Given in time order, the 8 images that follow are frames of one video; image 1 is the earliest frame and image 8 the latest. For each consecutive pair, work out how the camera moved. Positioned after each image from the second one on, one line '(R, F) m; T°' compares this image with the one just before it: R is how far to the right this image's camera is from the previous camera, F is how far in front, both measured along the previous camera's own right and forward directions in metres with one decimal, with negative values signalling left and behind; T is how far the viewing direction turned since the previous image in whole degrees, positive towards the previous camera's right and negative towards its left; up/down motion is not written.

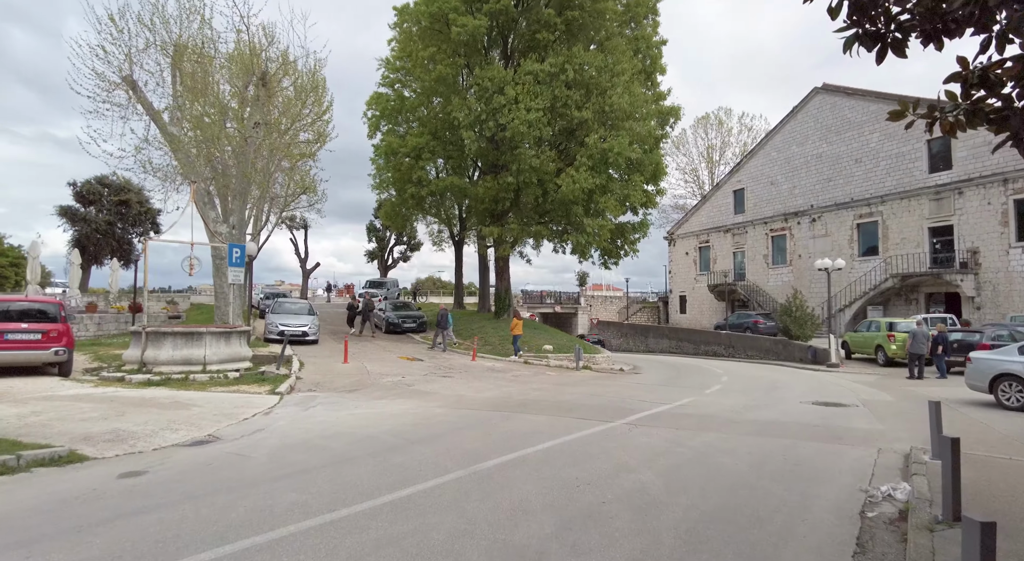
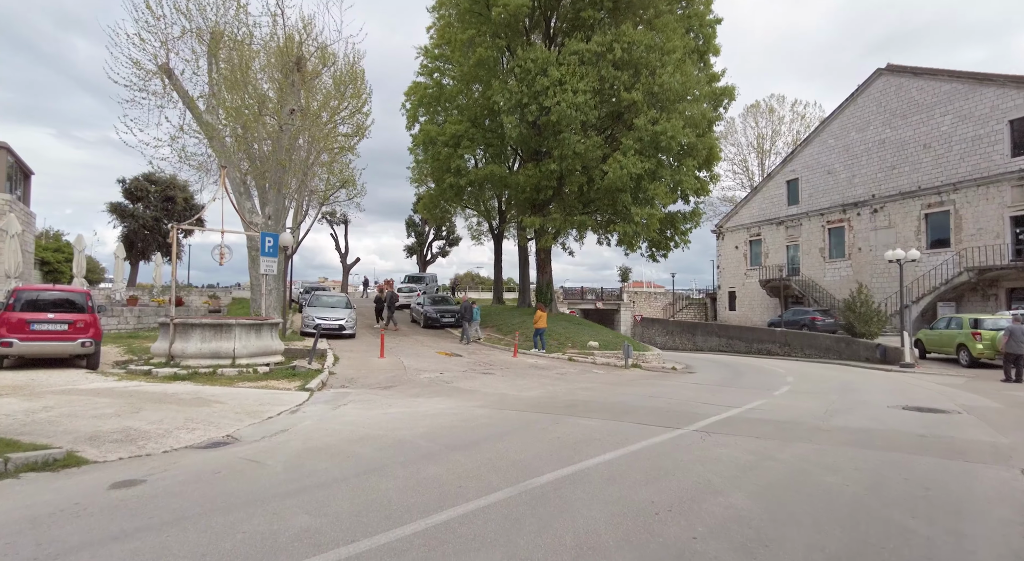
(-0.2, +1.1) m; -4°
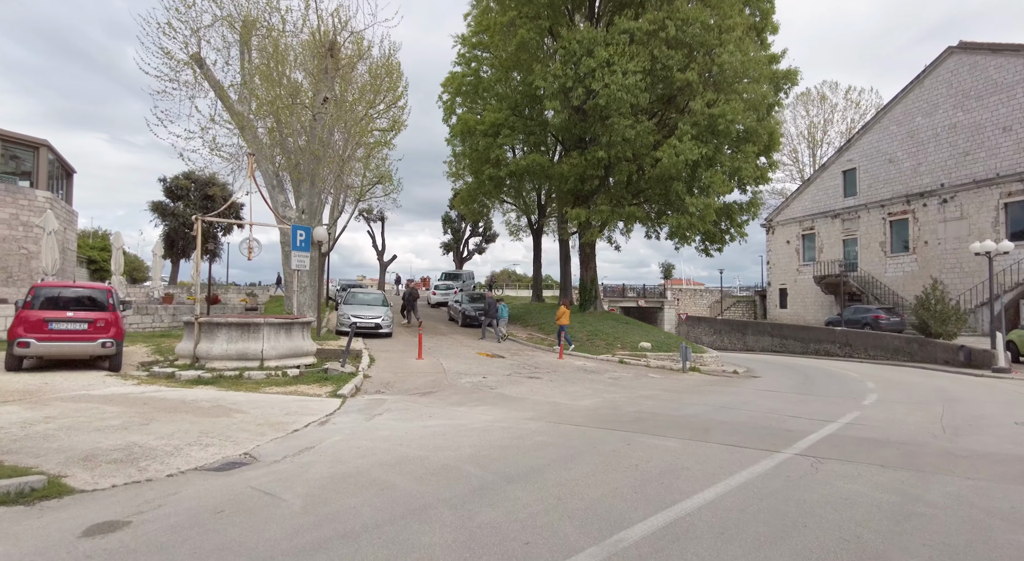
(-0.3, +1.2) m; -3°
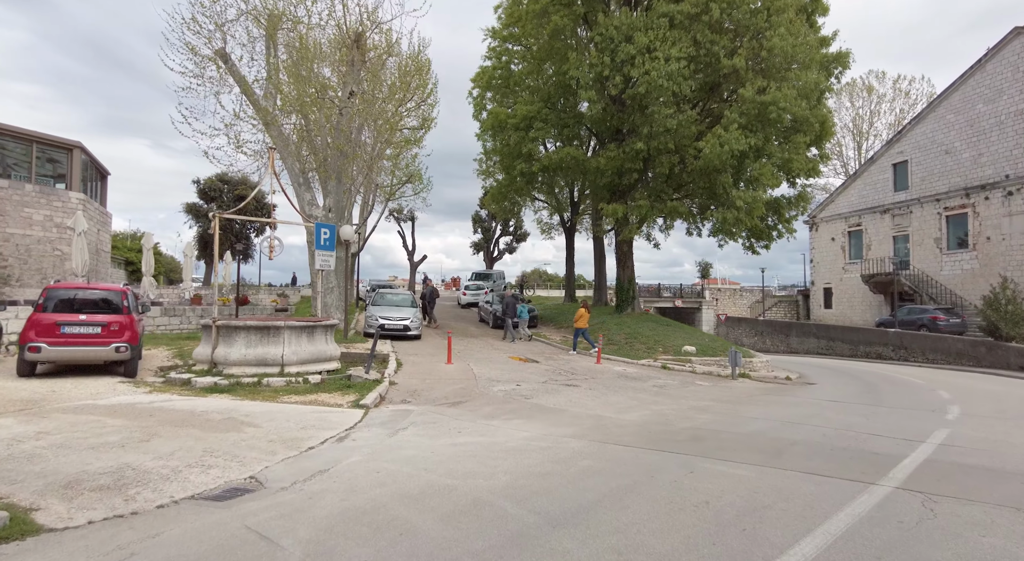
(-0.1, +0.9) m; -3°
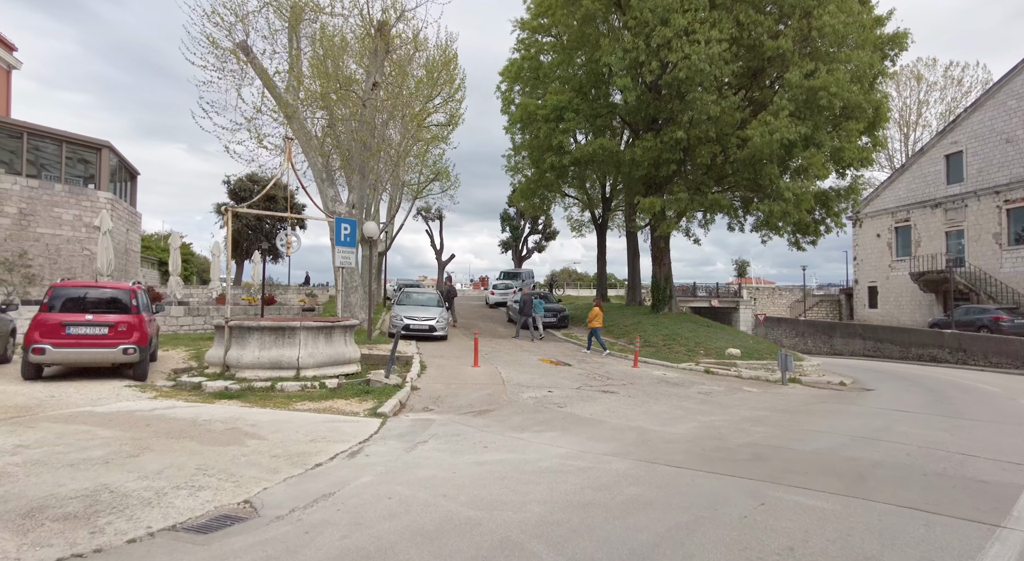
(0.0, +0.9) m; -3°
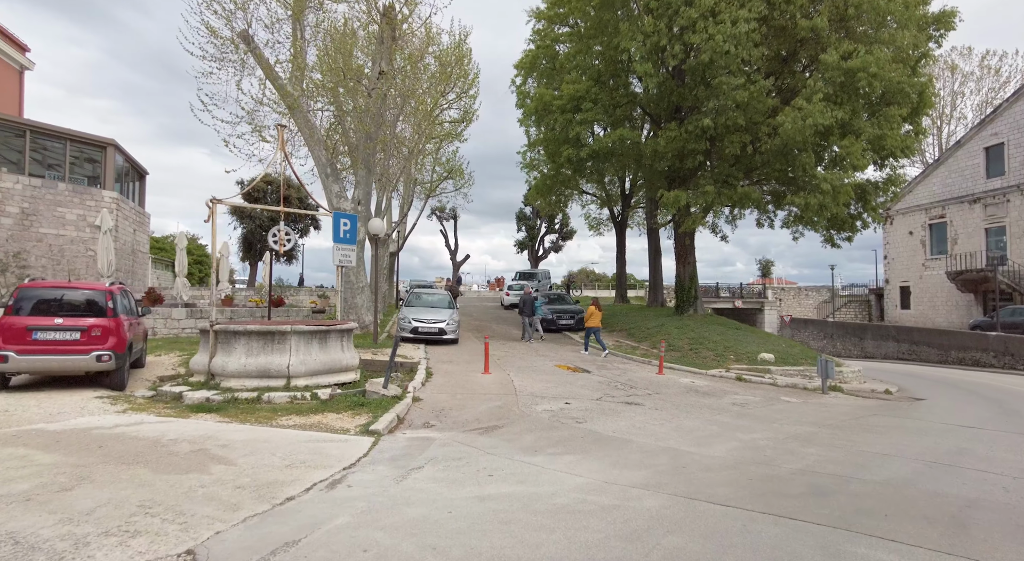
(+0.1, +1.0) m; -2°
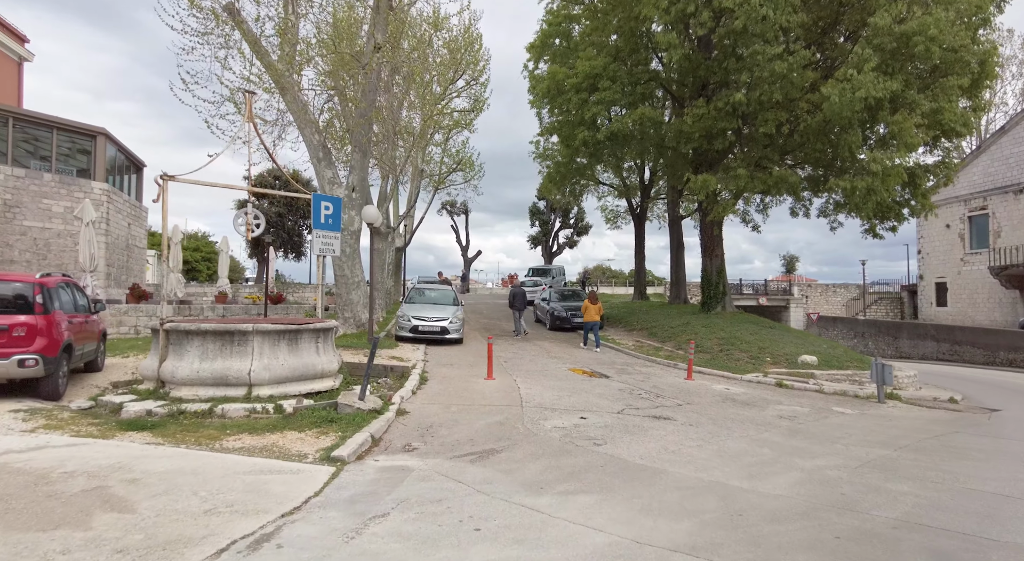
(+0.1, +1.6) m; -2°
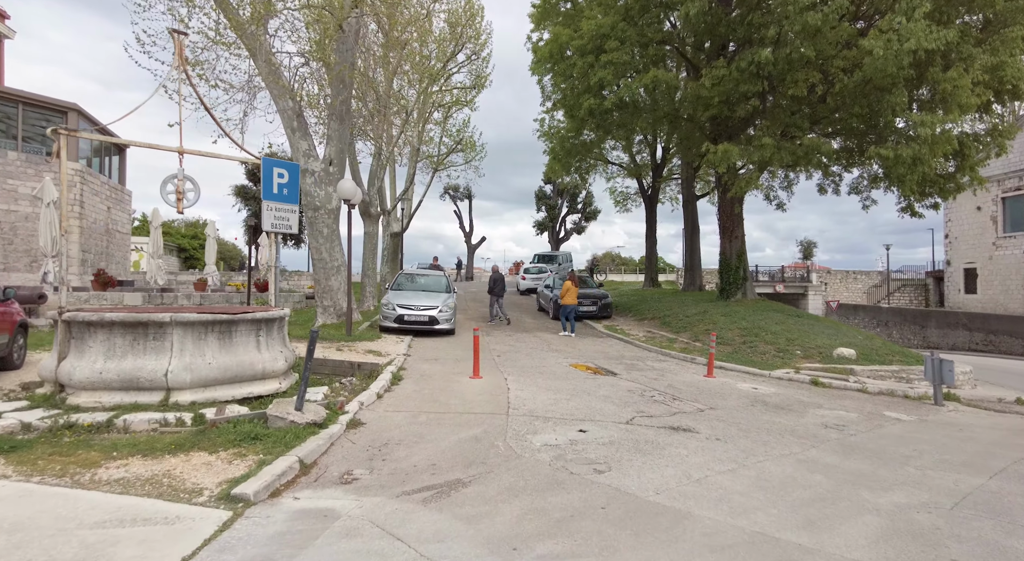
(+0.3, +1.6) m; -1°
